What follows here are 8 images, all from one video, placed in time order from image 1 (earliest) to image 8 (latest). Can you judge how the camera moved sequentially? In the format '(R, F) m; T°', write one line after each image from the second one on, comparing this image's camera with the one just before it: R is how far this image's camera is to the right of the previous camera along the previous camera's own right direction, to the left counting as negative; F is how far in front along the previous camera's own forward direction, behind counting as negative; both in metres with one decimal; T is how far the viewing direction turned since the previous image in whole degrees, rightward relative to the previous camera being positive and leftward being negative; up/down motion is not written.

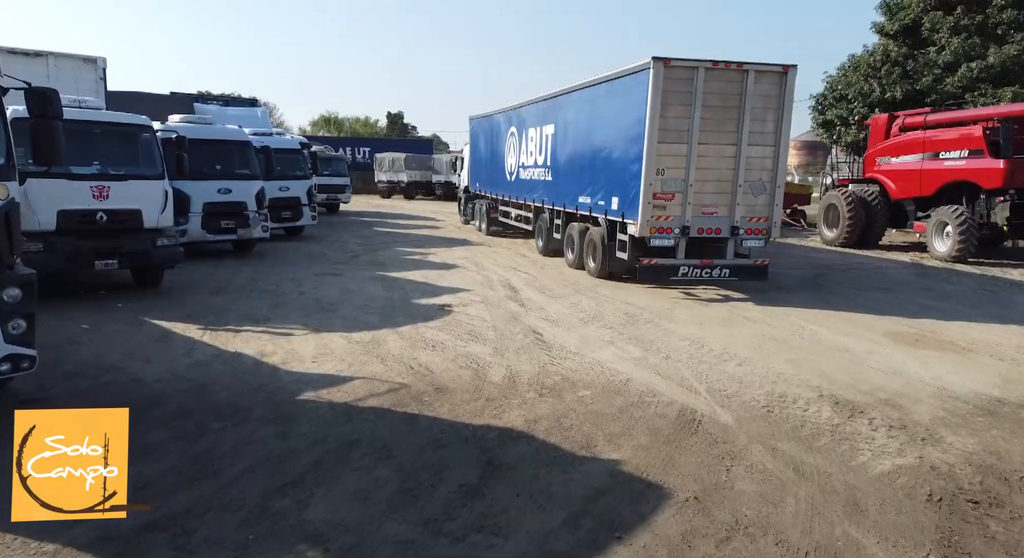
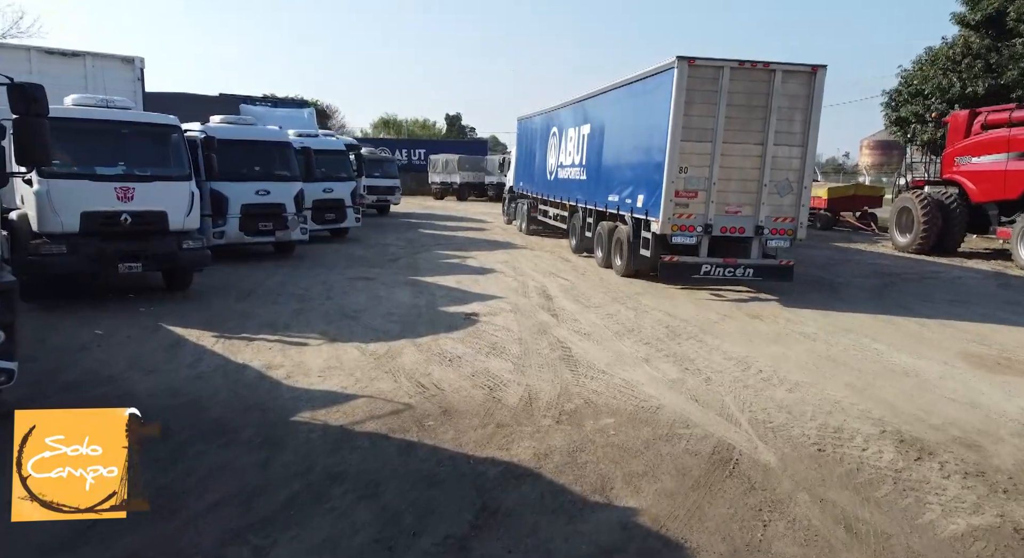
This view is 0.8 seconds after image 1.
(+0.3, +0.6) m; -5°
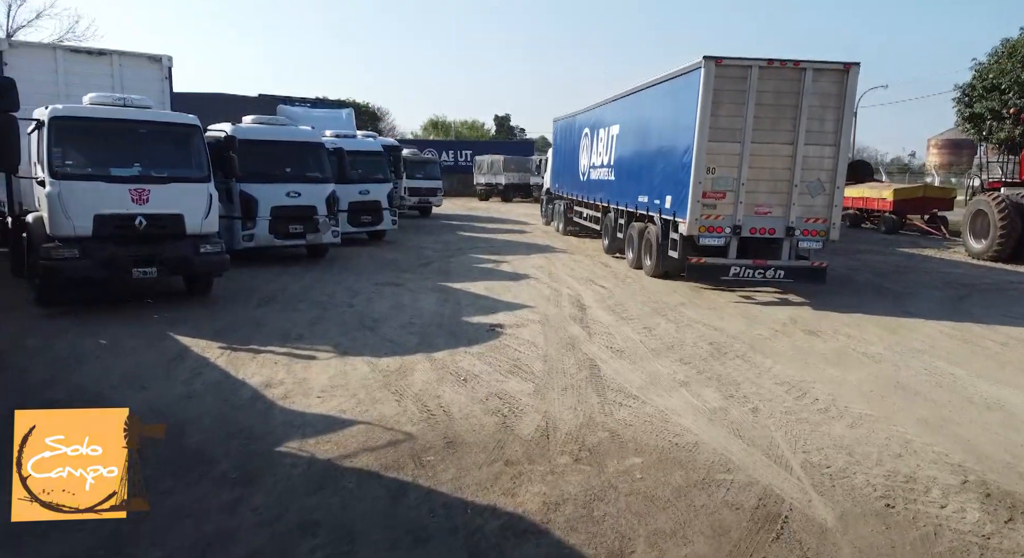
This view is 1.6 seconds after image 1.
(+0.3, +0.7) m; -4°
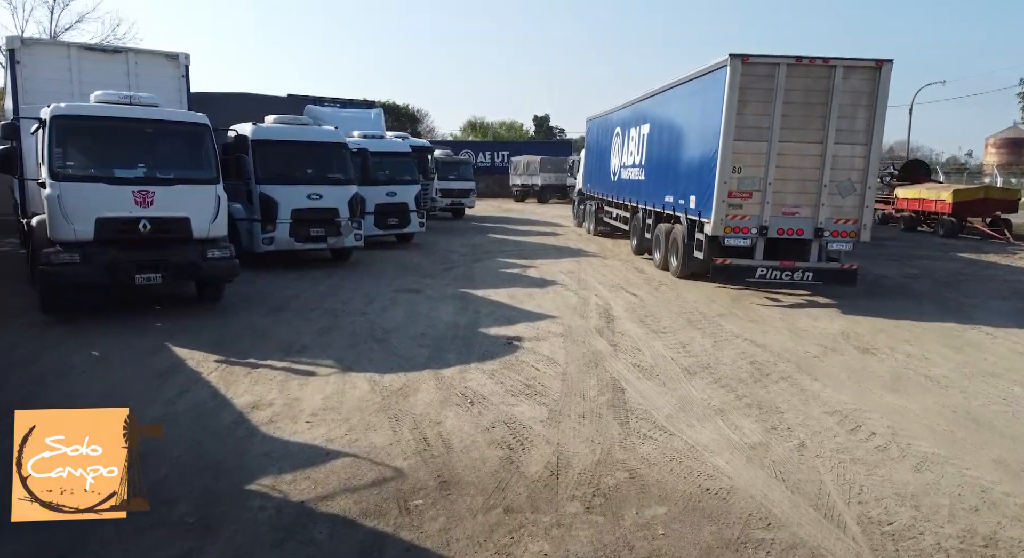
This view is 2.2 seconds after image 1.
(+0.2, +0.7) m; -3°
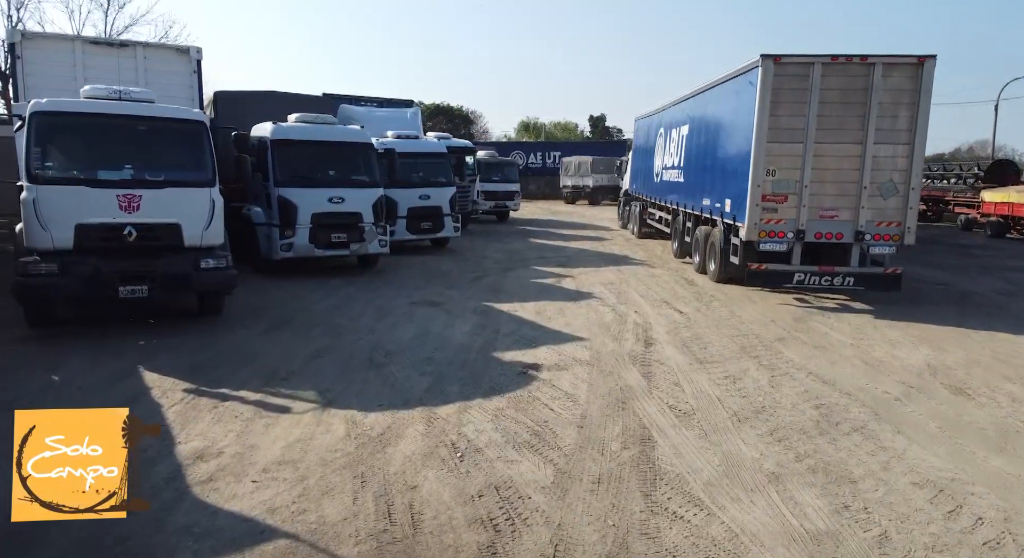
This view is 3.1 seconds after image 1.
(+0.4, +1.1) m; -5°
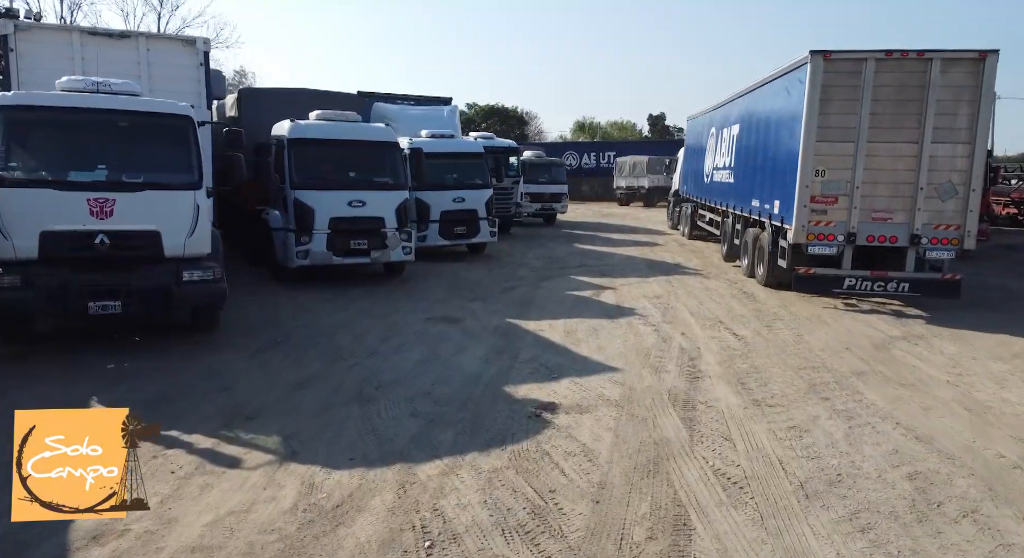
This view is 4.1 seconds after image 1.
(+0.4, +1.2) m; -5°
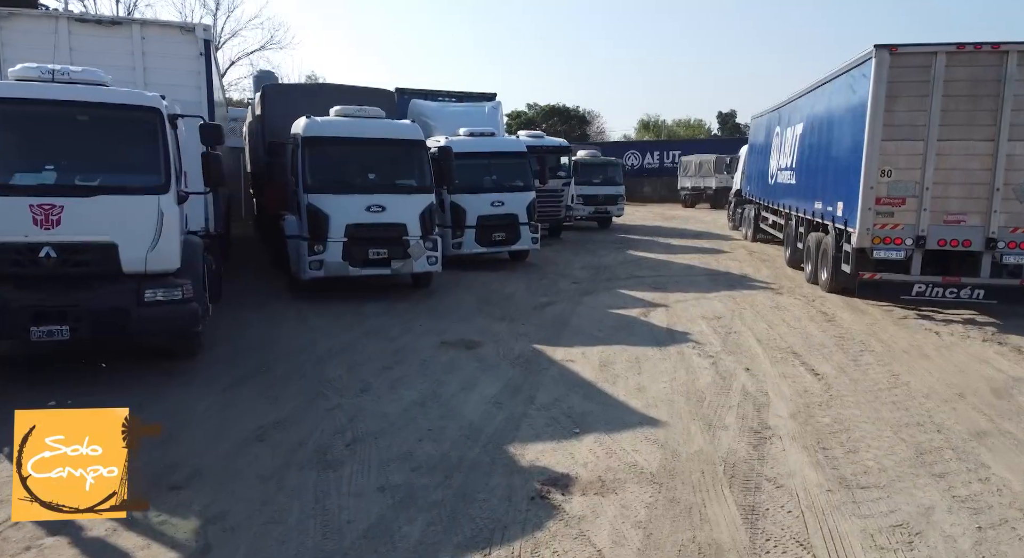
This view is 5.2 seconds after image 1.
(+0.4, +1.4) m; -5°
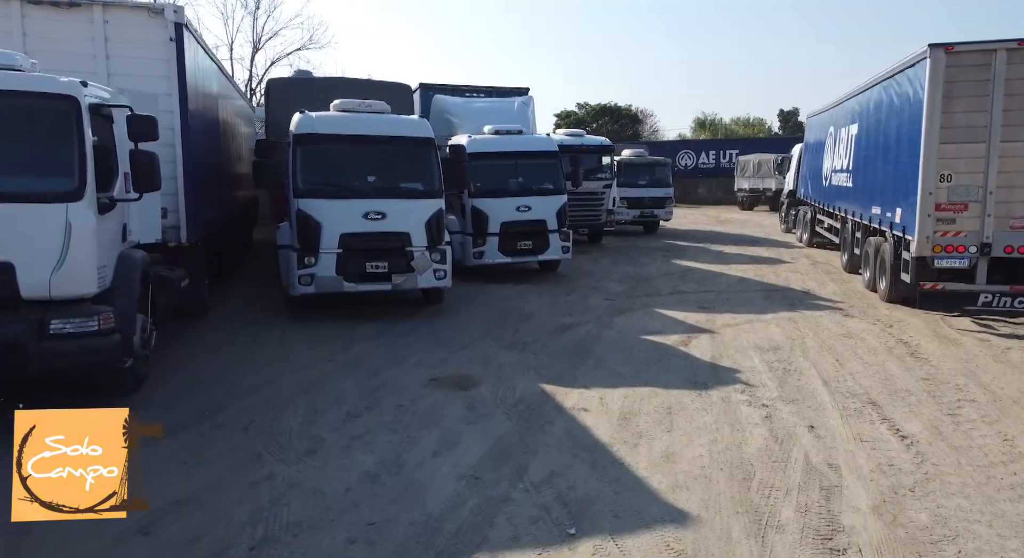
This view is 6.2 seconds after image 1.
(+0.4, +1.4) m; -4°
